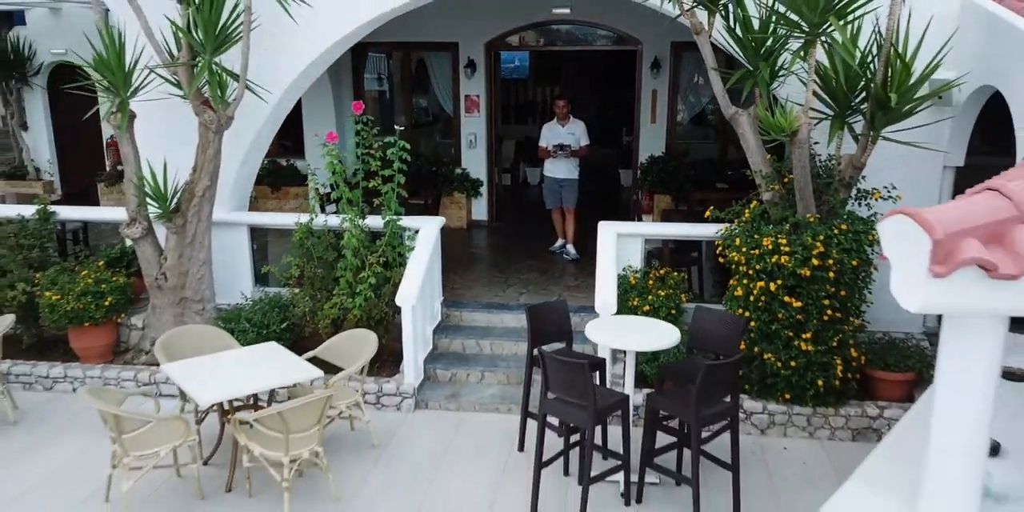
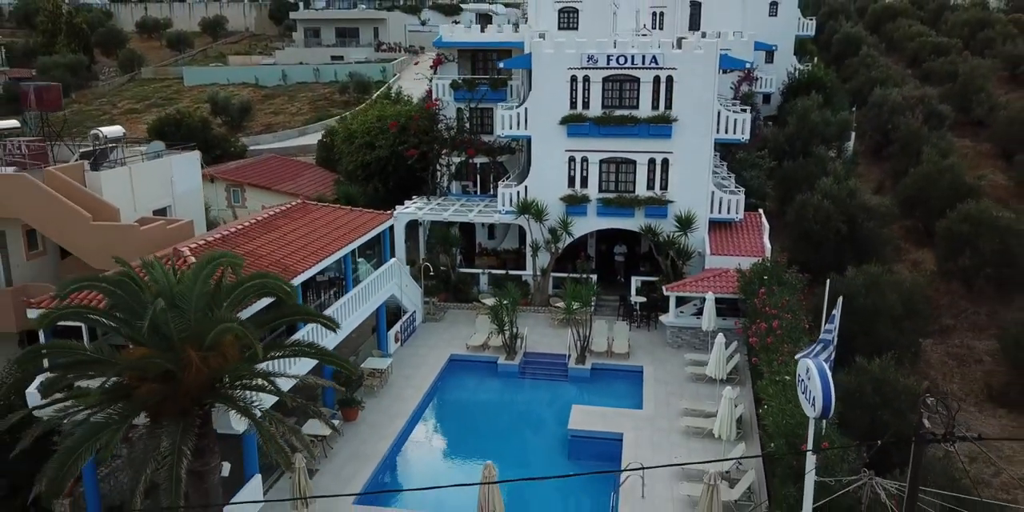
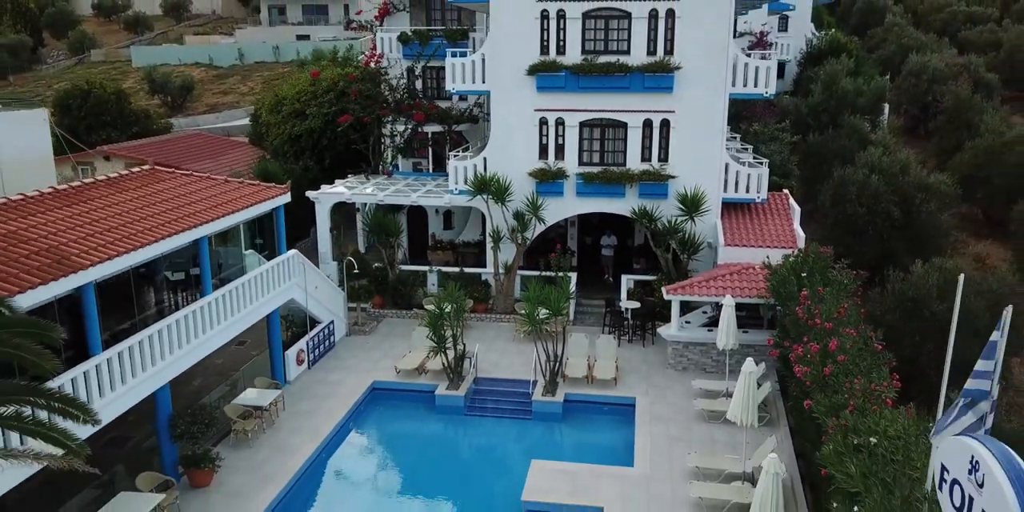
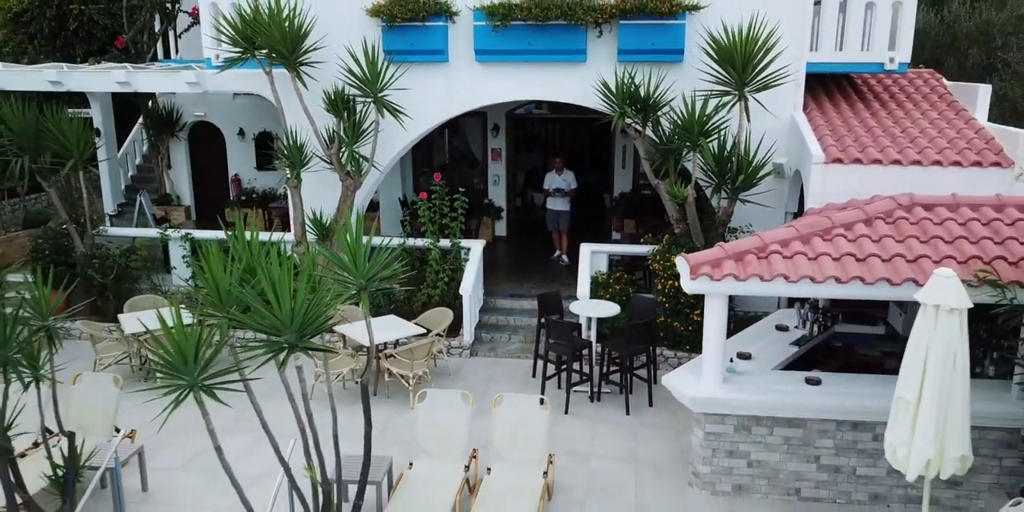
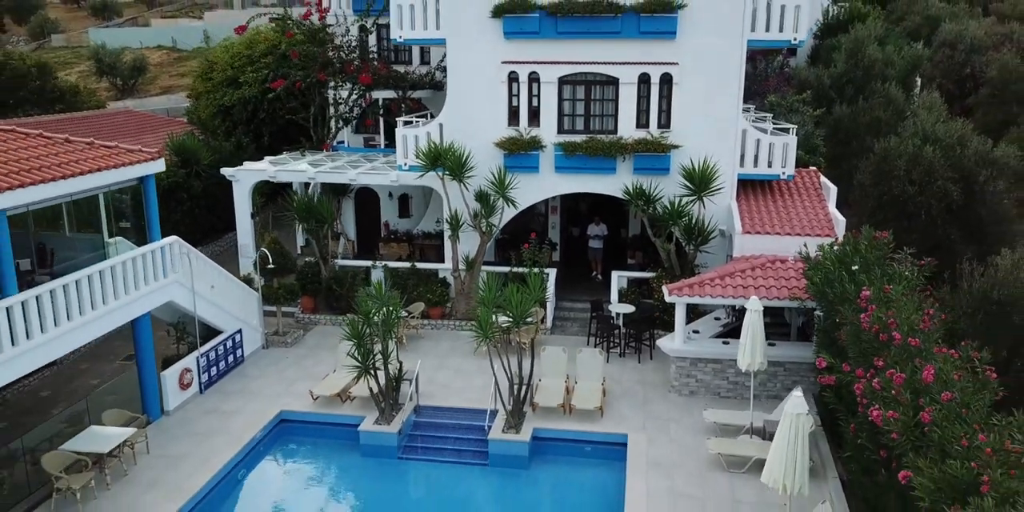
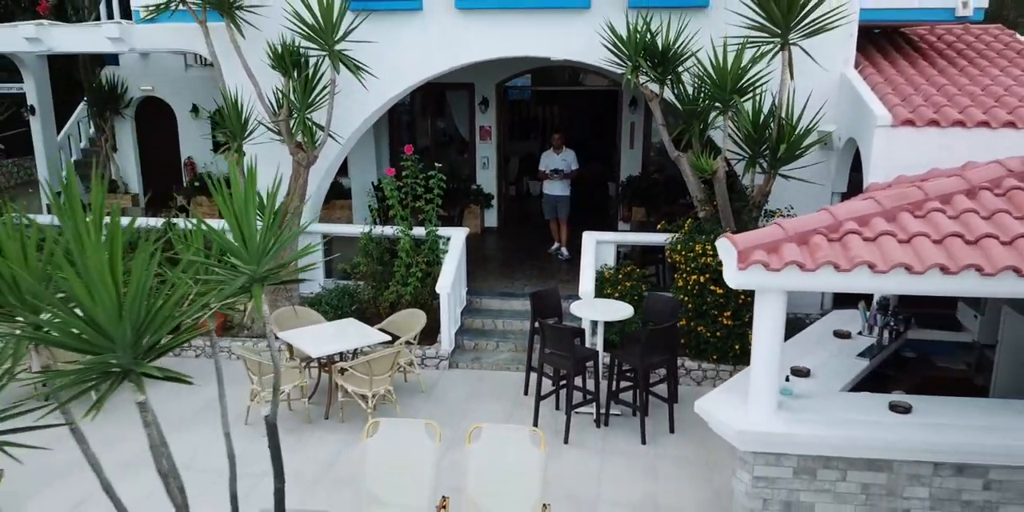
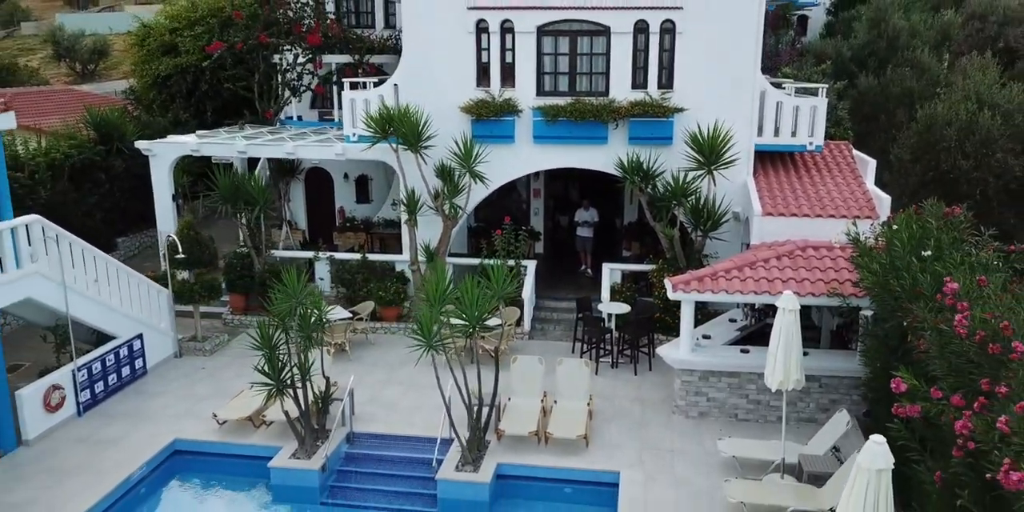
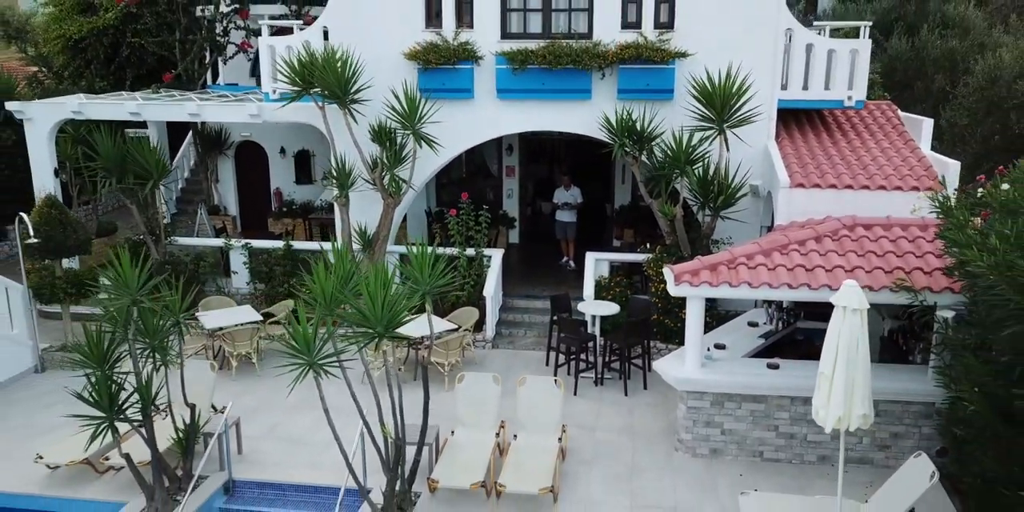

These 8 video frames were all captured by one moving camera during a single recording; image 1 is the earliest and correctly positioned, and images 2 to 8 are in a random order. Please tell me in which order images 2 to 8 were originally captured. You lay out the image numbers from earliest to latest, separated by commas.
6, 4, 8, 7, 5, 3, 2
